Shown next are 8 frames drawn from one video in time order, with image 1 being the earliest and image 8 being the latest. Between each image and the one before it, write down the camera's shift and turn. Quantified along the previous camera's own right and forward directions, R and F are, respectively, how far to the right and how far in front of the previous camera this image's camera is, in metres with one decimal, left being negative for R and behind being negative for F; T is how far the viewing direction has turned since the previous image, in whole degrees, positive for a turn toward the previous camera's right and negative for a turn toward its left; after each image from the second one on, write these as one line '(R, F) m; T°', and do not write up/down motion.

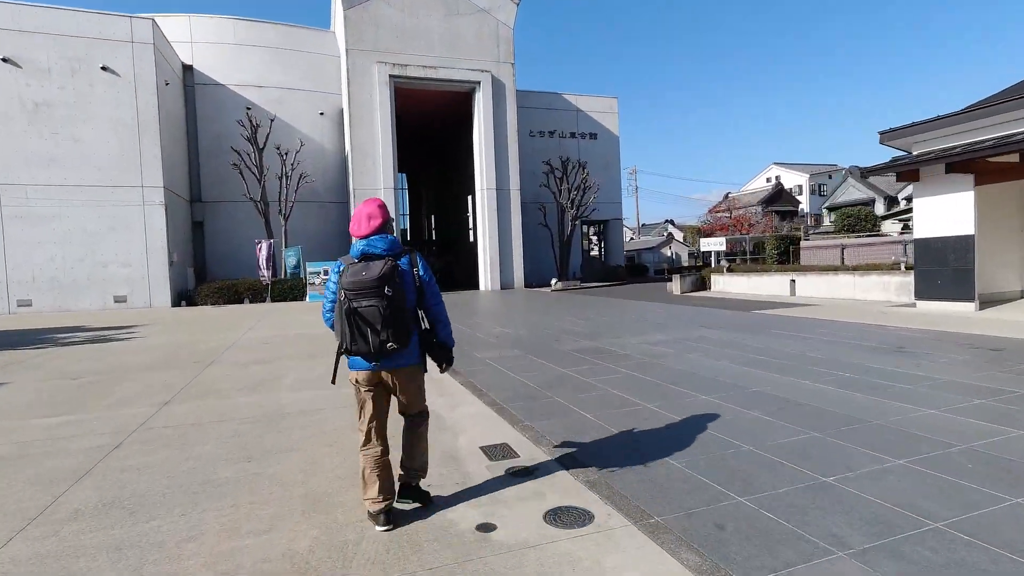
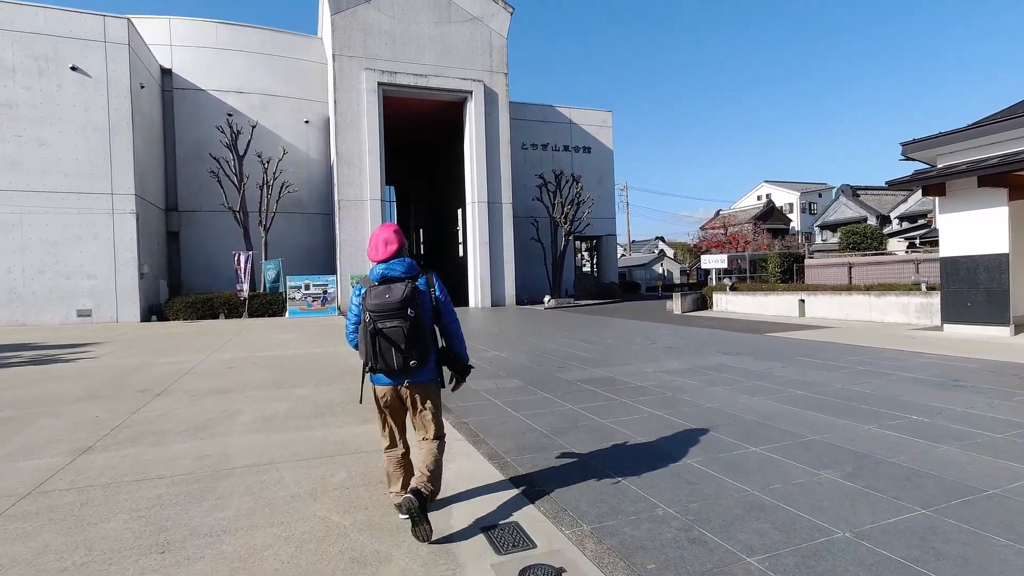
(-0.1, +0.9) m; +1°
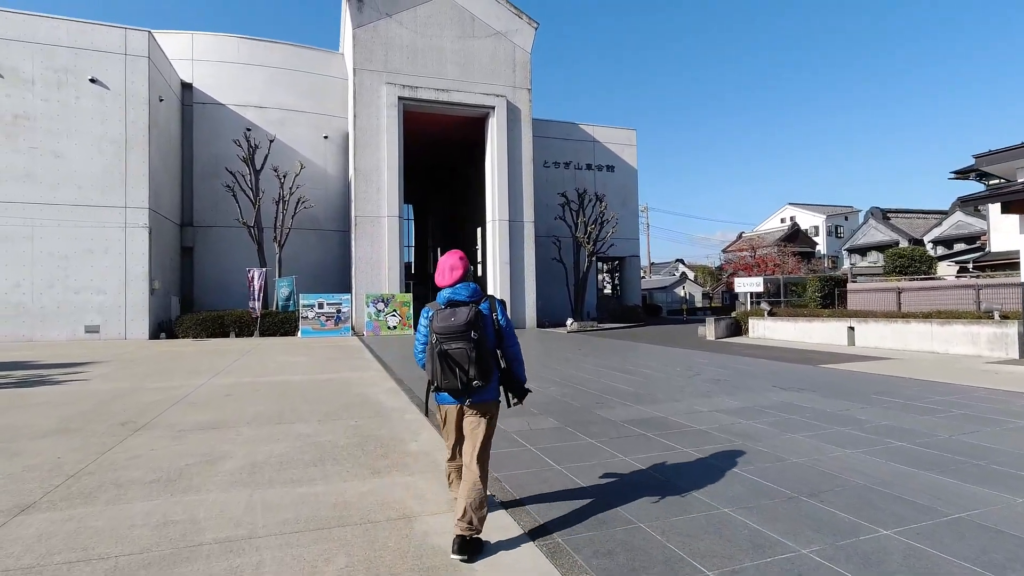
(-0.2, +0.8) m; -2°
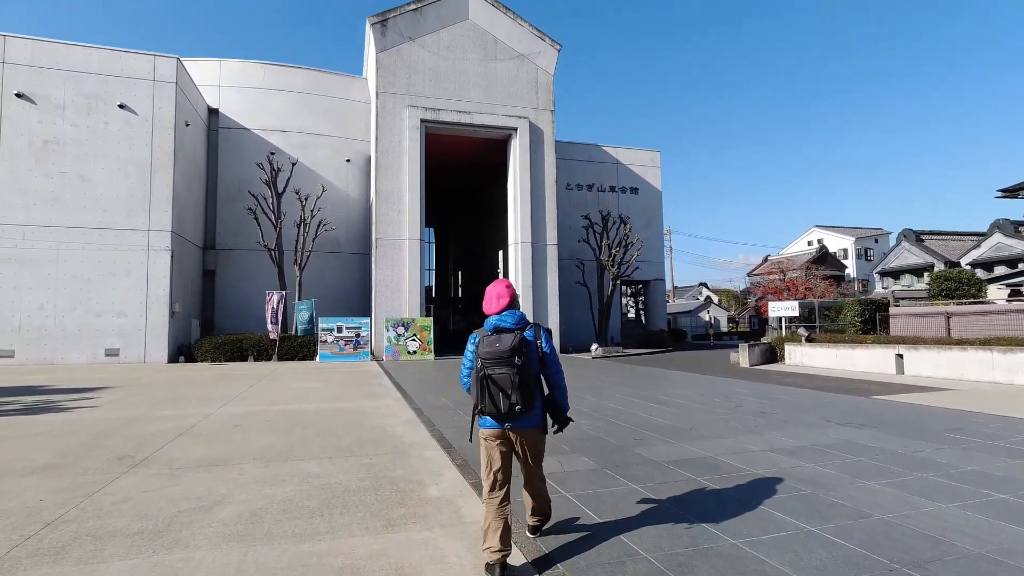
(-0.1, +0.5) m; -2°
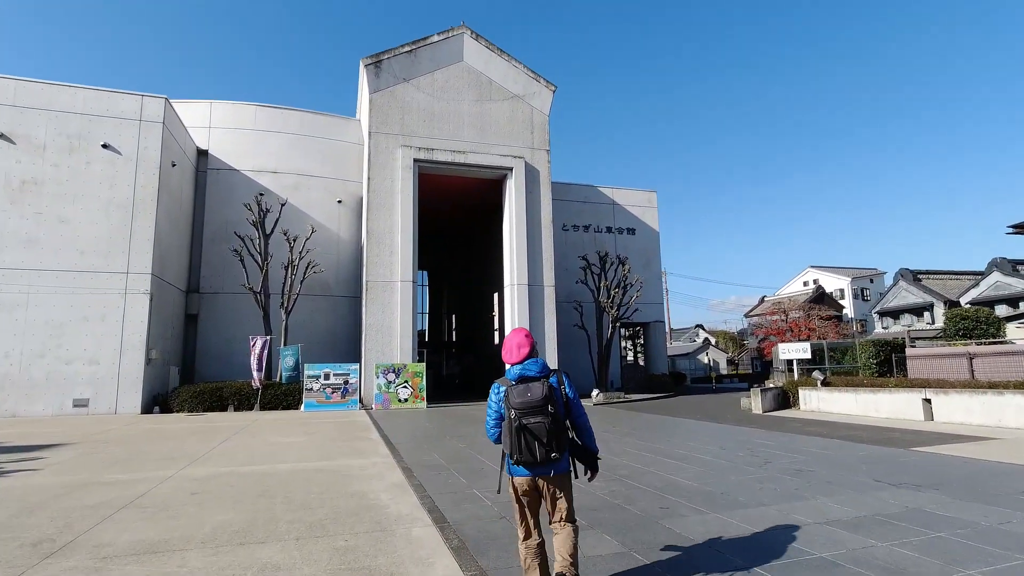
(-0.1, +0.8) m; +1°
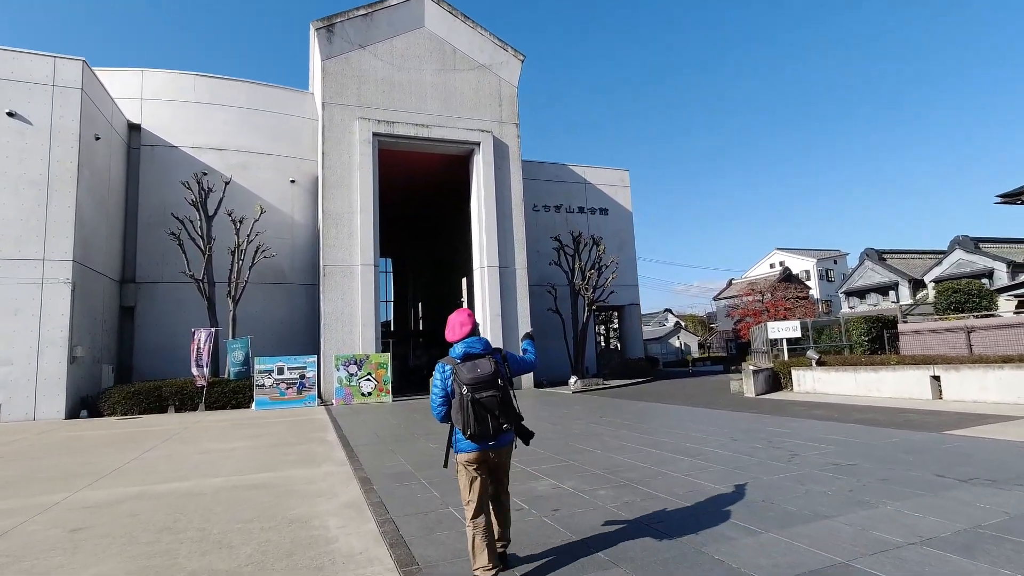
(-0.1, +1.3) m; +3°
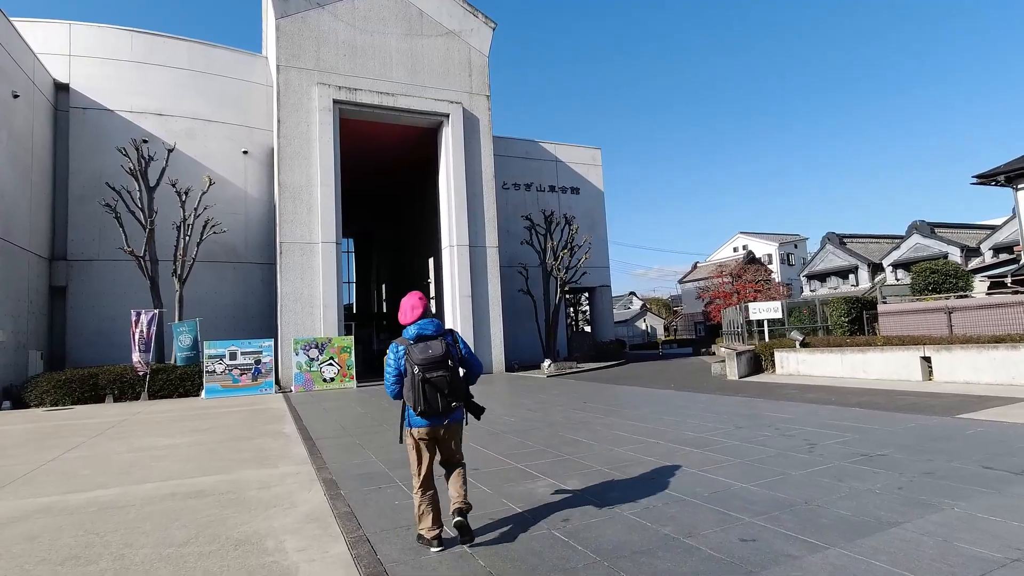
(-0.2, +0.8) m; +4°
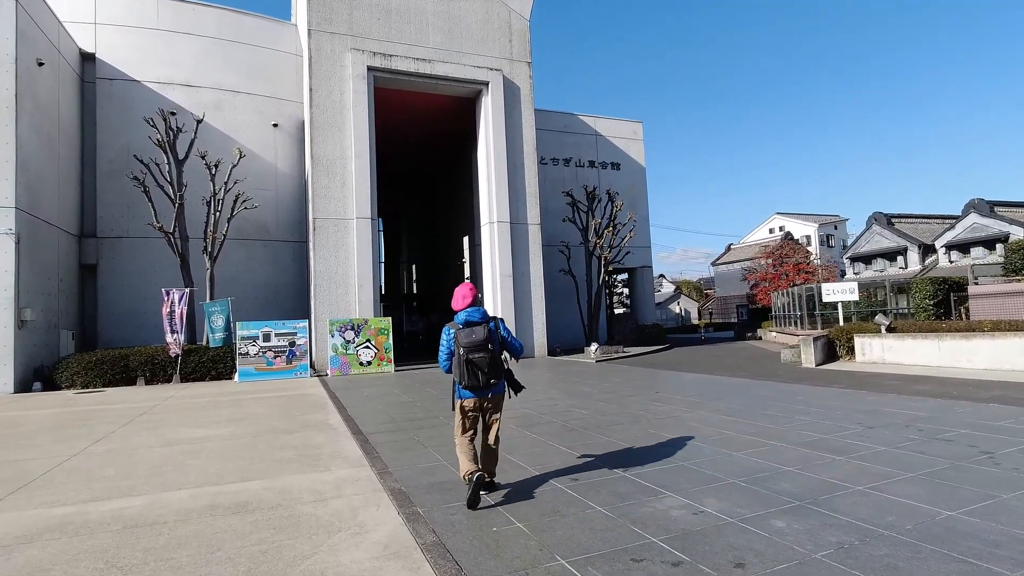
(-0.7, +1.0) m; -2°
